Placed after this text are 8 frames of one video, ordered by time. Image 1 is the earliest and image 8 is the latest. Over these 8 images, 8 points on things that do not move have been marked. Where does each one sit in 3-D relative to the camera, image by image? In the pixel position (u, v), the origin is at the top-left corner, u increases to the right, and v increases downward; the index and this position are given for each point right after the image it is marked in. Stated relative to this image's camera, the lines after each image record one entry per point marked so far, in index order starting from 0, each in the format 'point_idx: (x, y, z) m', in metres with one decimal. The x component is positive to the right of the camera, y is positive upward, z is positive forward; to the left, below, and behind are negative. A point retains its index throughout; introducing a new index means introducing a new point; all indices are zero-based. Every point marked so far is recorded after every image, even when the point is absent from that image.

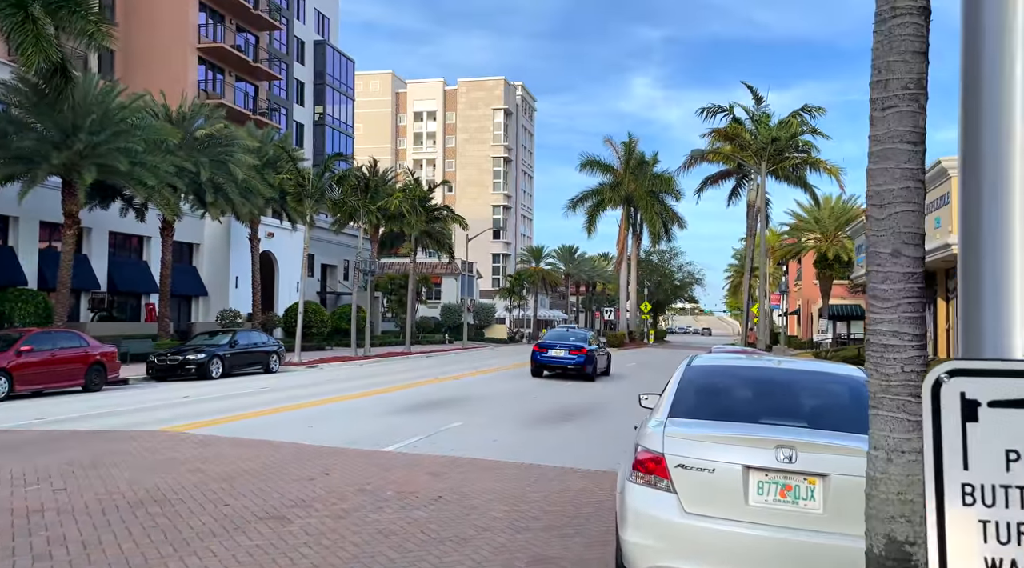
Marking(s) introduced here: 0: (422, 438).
0: (-1.3, -2.3, +11.1) m
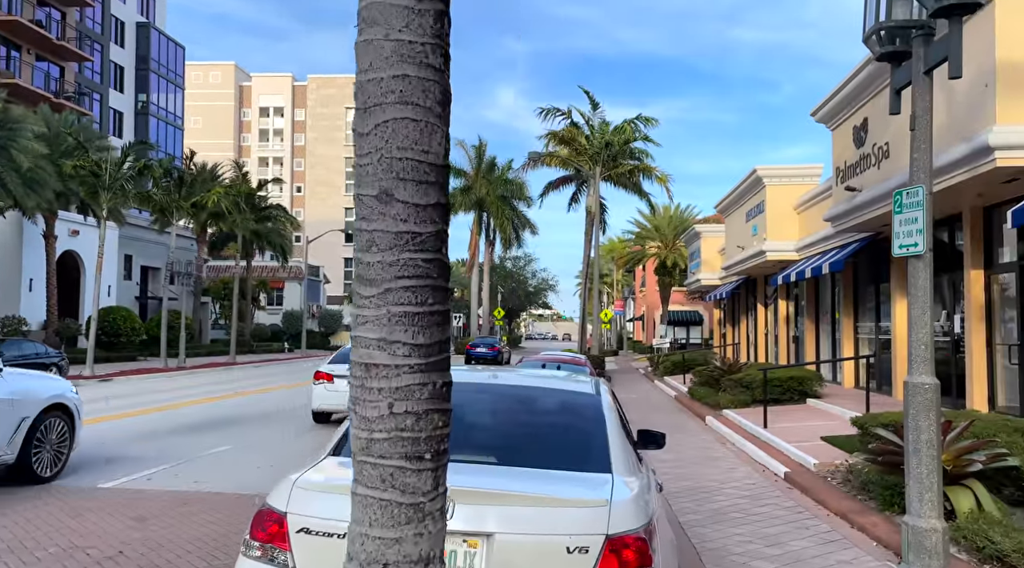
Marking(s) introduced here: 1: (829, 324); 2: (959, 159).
0: (-4.3, -2.3, +9.3) m
1: (+8.2, -1.0, +19.6) m
2: (+5.7, +1.6, +9.8) m
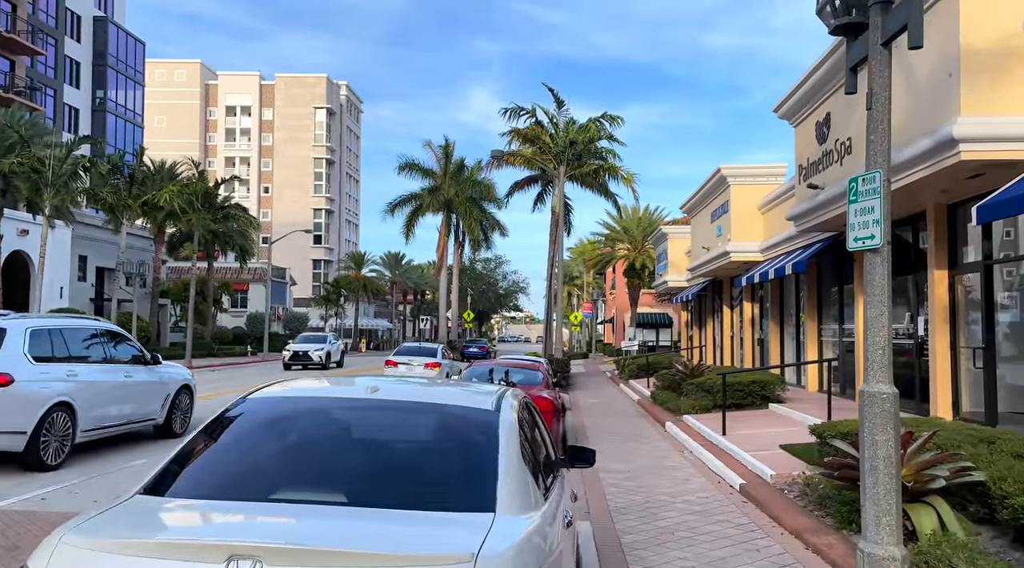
0: (-5.0, -2.3, +8.5) m
1: (+7.1, -1.1, +19.2) m
2: (+5.0, +1.6, +9.3) m
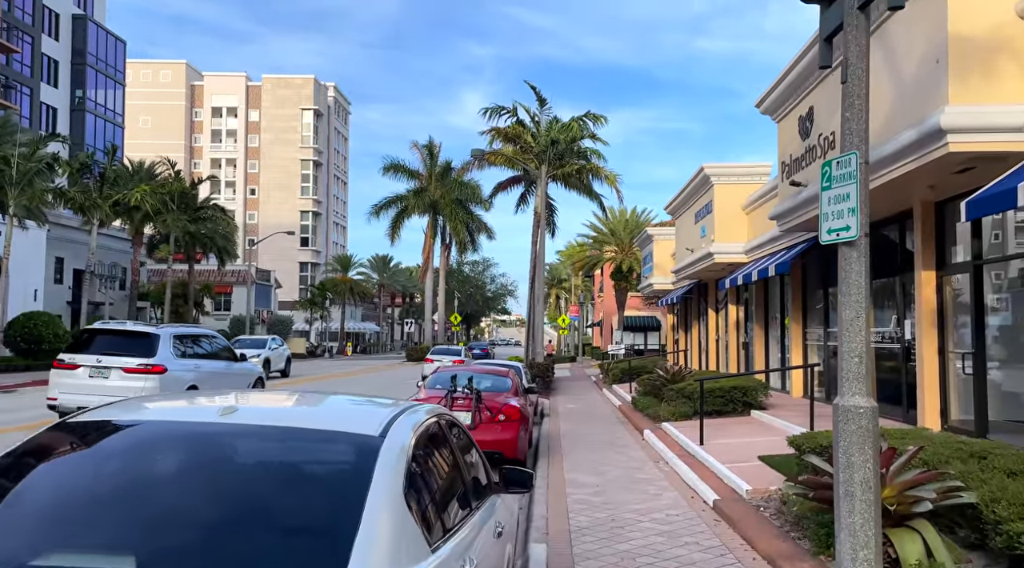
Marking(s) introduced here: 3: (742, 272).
0: (-5.5, -2.3, +7.8) m
1: (+6.5, -1.1, +18.6) m
2: (+4.5, +1.6, +8.7) m
3: (+5.6, +0.3, +18.5) m
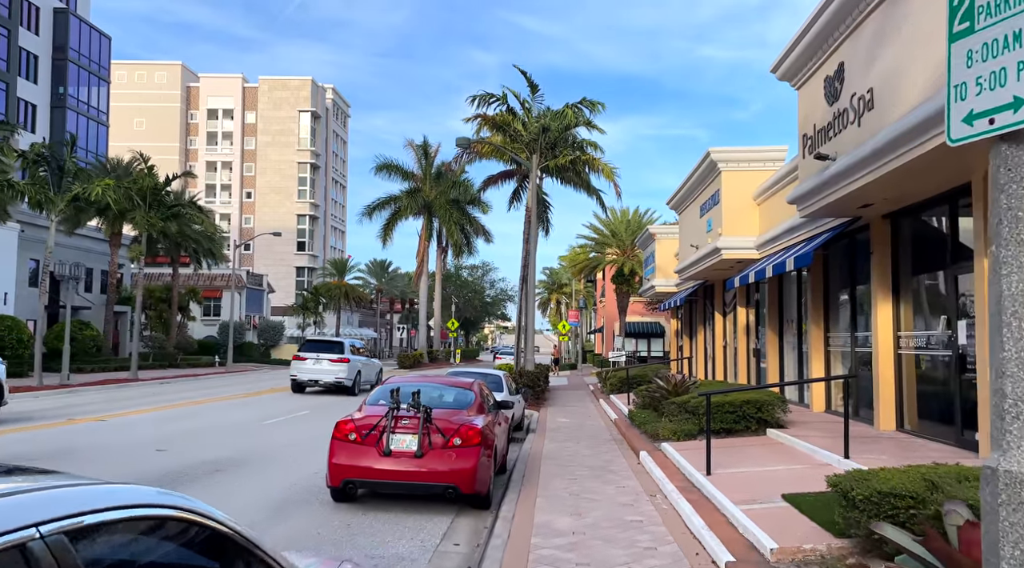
0: (-6.0, -2.1, +5.7) m
1: (+6.1, -1.1, +16.4) m
2: (+4.1, +1.7, +6.6) m
3: (+5.2, +0.3, +16.3) m
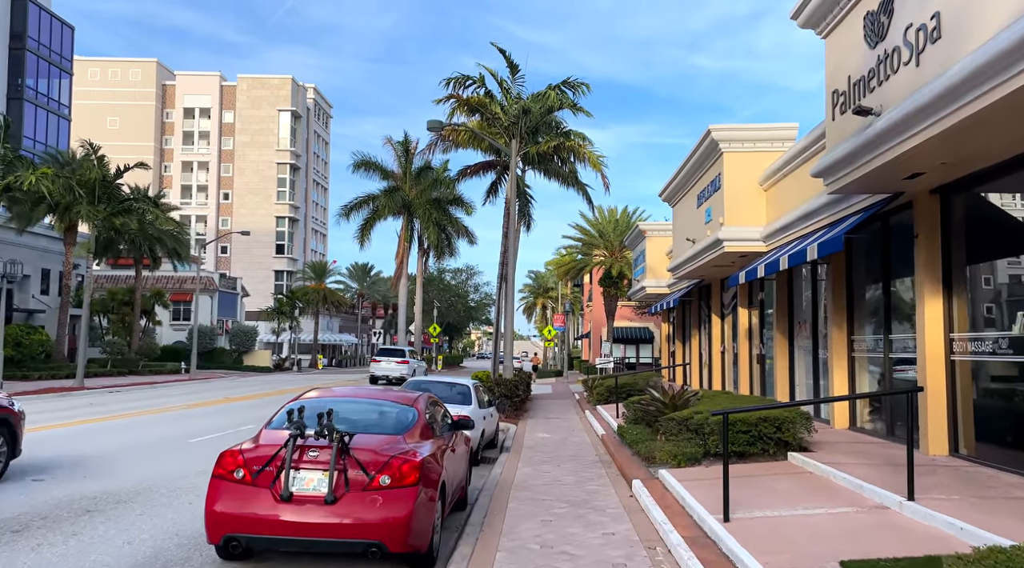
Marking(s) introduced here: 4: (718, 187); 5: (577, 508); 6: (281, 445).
0: (-6.3, -1.9, +3.3) m
1: (+5.6, -1.0, +14.2) m
2: (+3.7, +1.9, +4.4) m
3: (+4.6, +0.4, +14.1) m
4: (+4.4, +2.1, +16.4) m
5: (+0.8, -2.7, +9.2) m
6: (-1.9, -1.3, +6.4) m
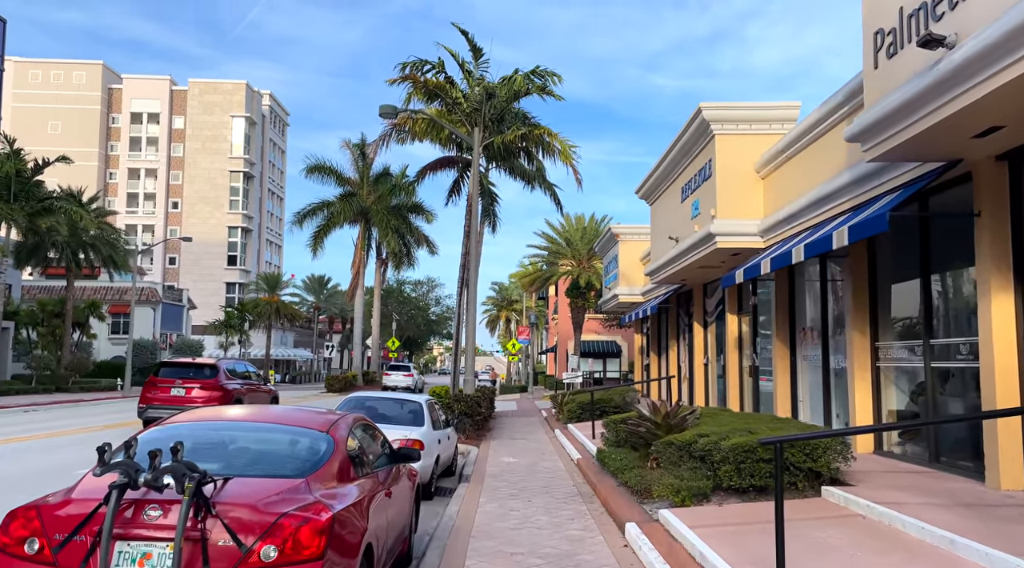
0: (-6.4, -1.6, +0.8) m
1: (+4.9, -1.0, +12.3) m
2: (+3.5, +2.1, +2.4) m
3: (+4.0, +0.4, +12.1) m
4: (+3.7, +2.0, +14.5) m
5: (+0.5, -2.5, +7.0) m
6: (-2.1, -1.1, +4.0) m
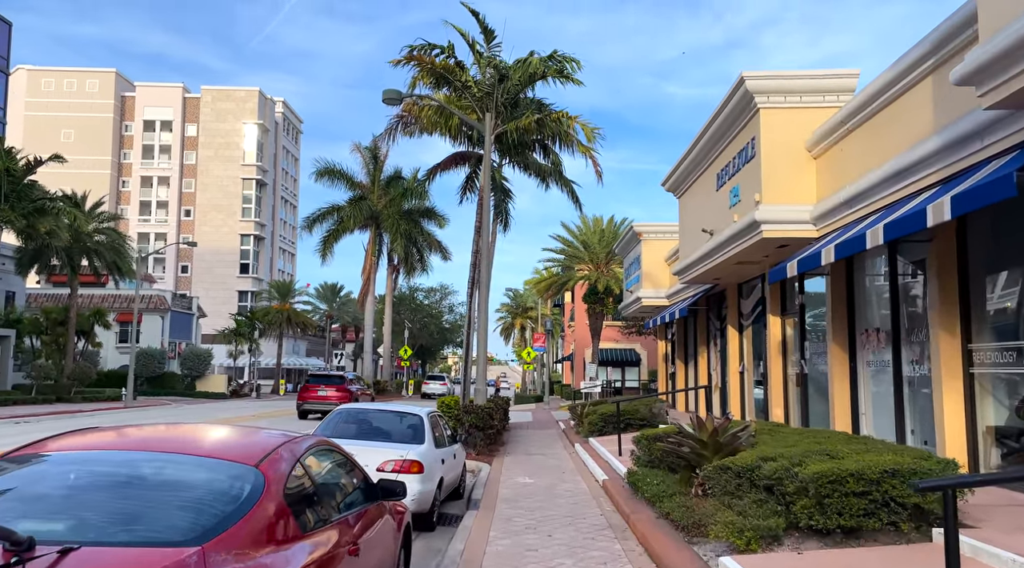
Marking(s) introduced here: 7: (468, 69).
0: (-6.4, -1.4, -0.8) m
1: (+5.2, -0.9, +10.5) m
2: (+3.6, +2.3, +0.7) m
3: (+4.2, +0.5, +10.4) m
4: (+4.0, +2.1, +12.7) m
5: (+0.6, -2.4, +5.3) m
6: (-2.1, -1.0, +2.4) m
7: (-1.1, +5.2, +18.5) m
